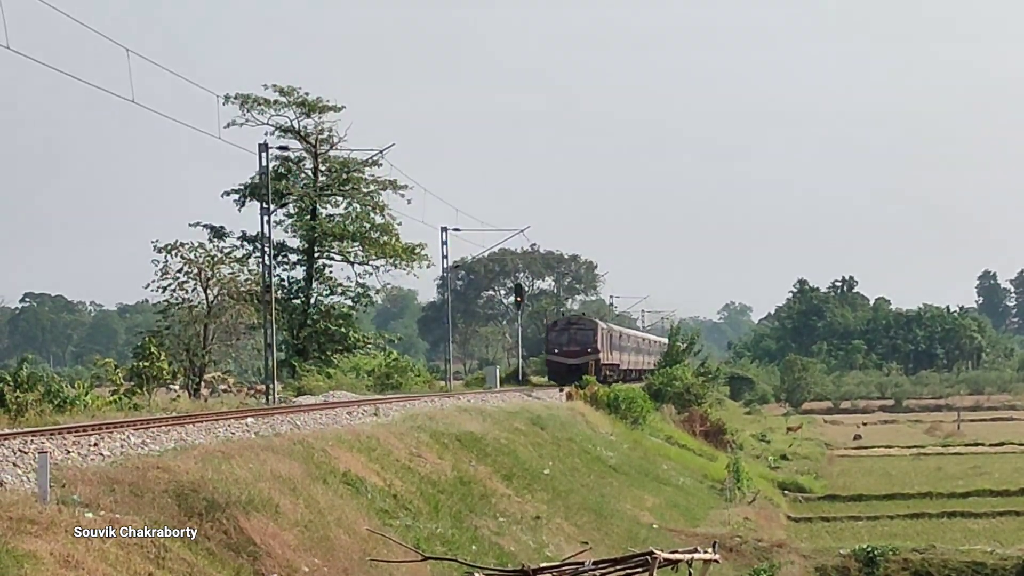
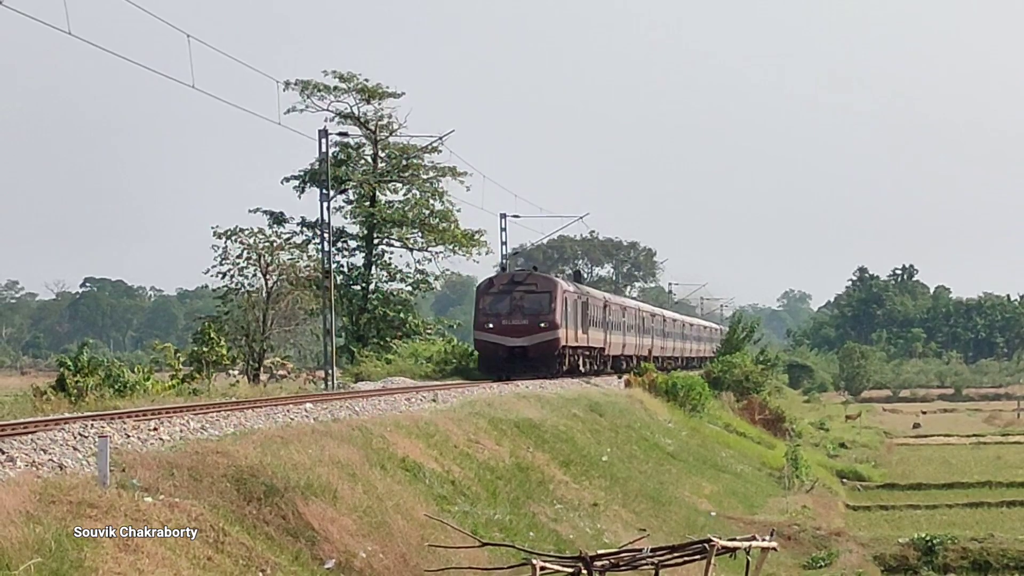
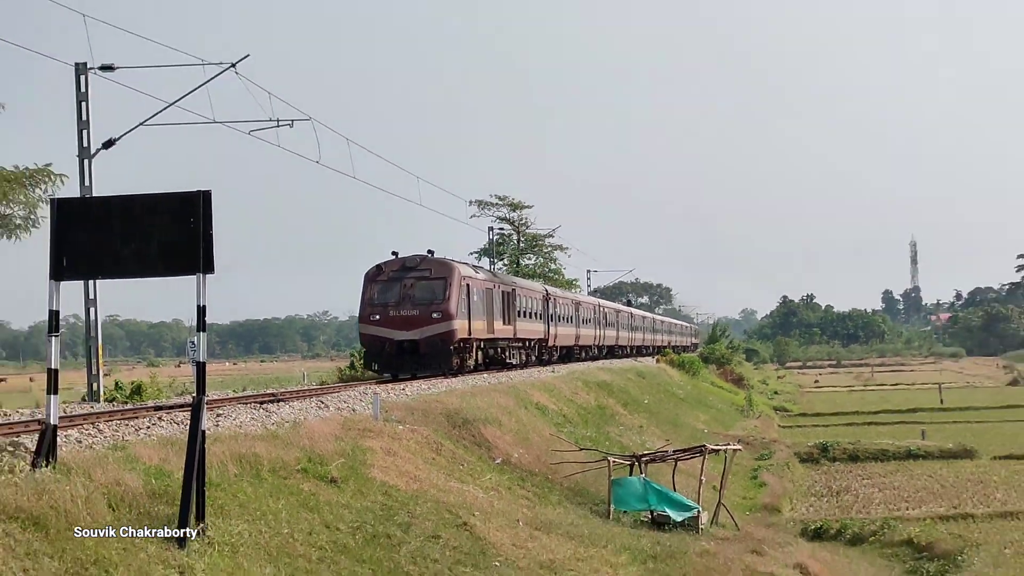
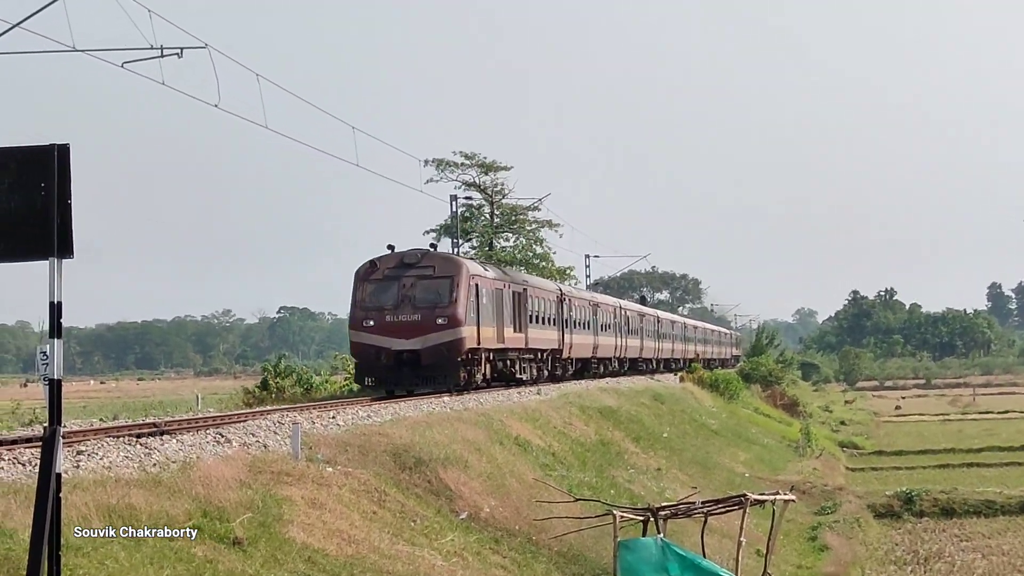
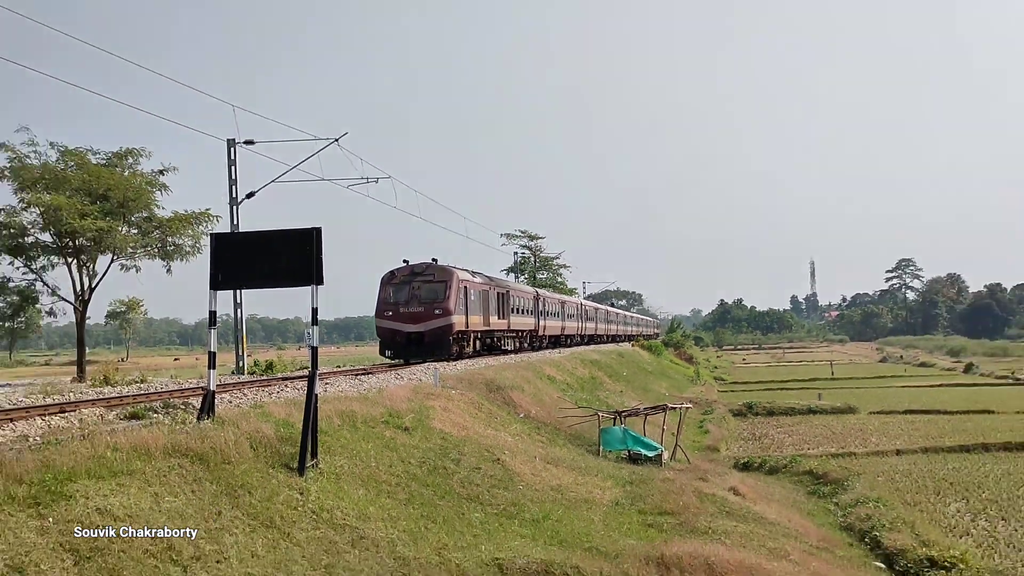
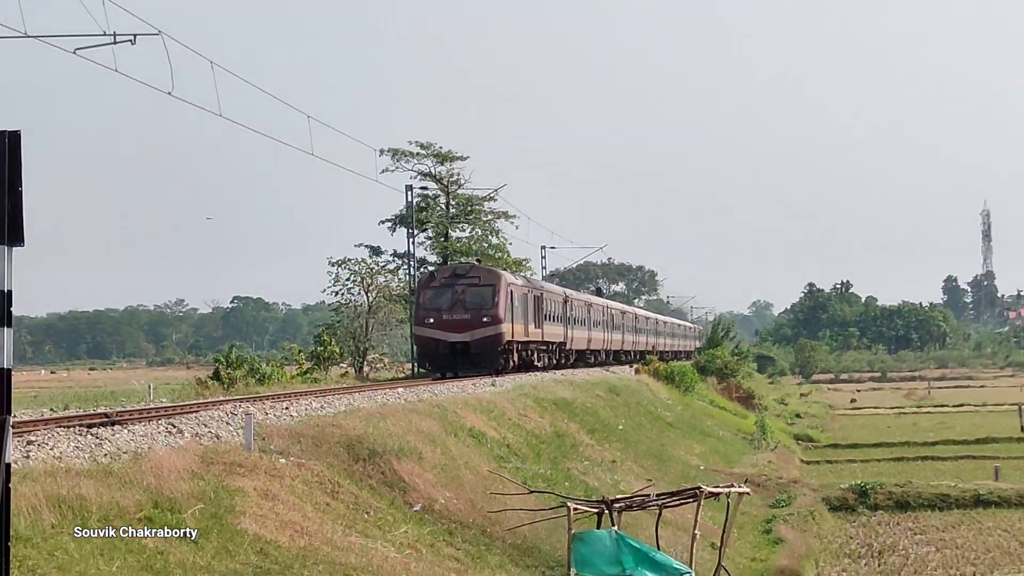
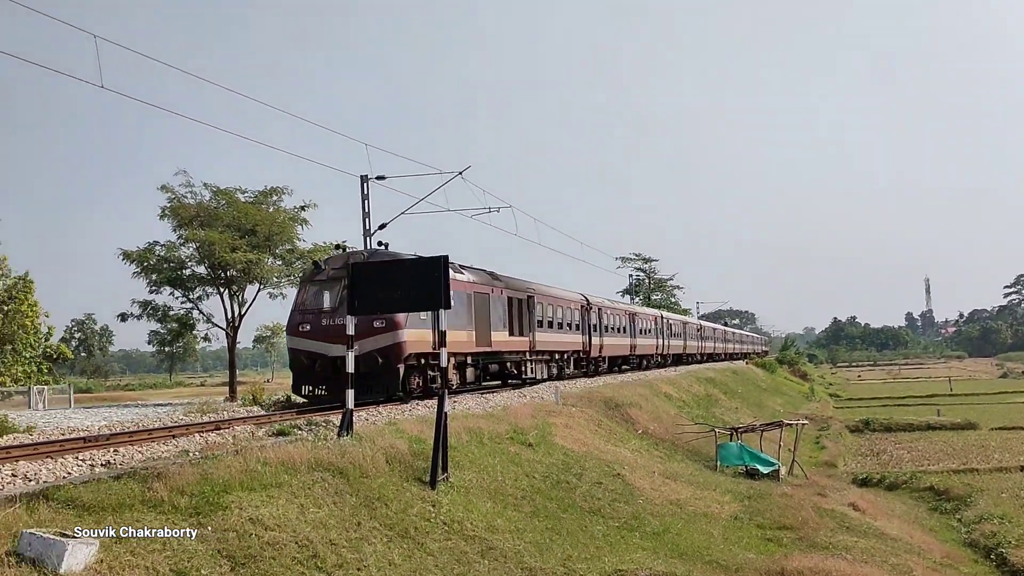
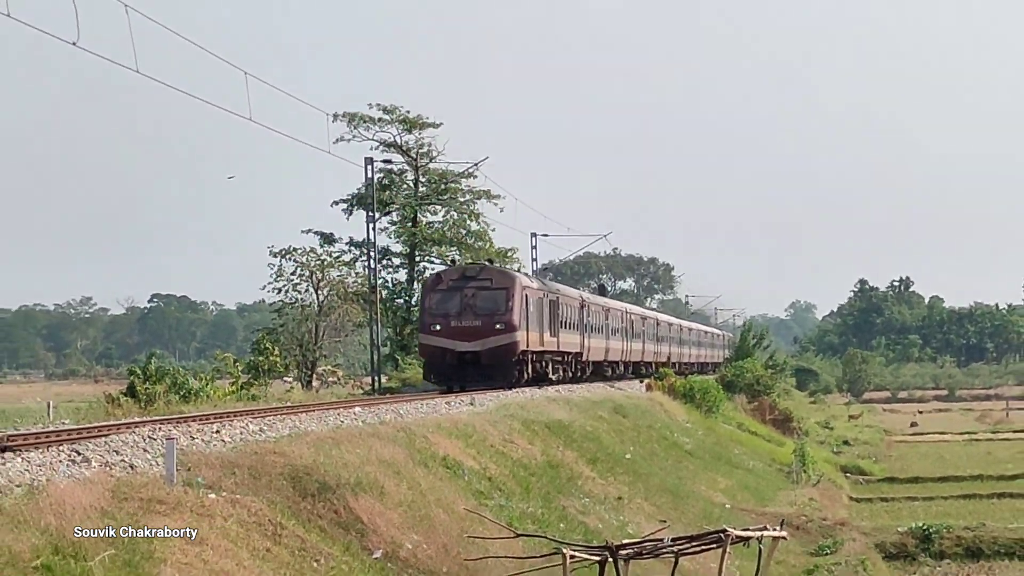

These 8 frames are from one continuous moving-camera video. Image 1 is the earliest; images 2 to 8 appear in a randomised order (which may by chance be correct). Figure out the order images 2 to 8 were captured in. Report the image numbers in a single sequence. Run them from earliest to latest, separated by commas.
2, 8, 6, 4, 3, 5, 7
